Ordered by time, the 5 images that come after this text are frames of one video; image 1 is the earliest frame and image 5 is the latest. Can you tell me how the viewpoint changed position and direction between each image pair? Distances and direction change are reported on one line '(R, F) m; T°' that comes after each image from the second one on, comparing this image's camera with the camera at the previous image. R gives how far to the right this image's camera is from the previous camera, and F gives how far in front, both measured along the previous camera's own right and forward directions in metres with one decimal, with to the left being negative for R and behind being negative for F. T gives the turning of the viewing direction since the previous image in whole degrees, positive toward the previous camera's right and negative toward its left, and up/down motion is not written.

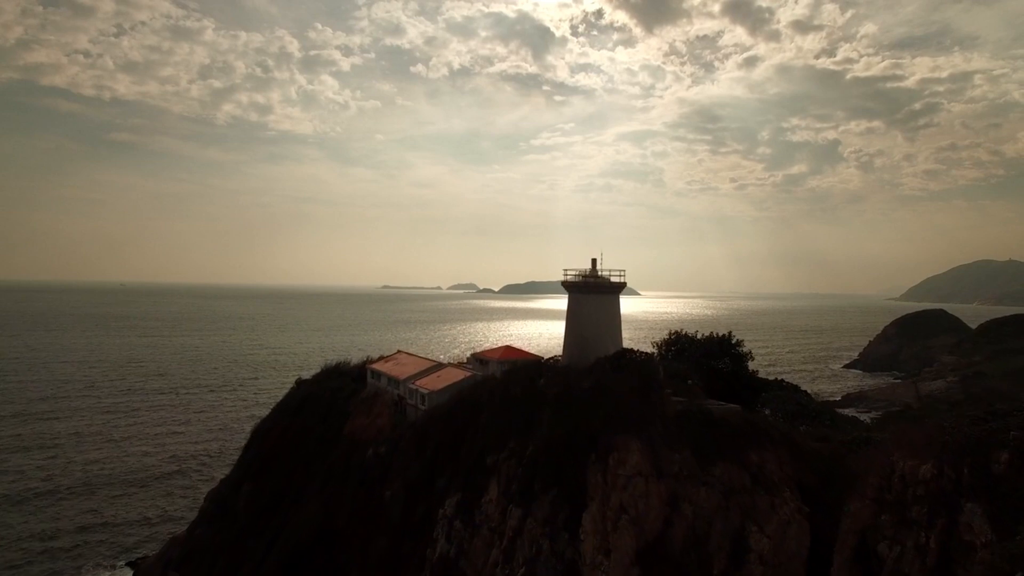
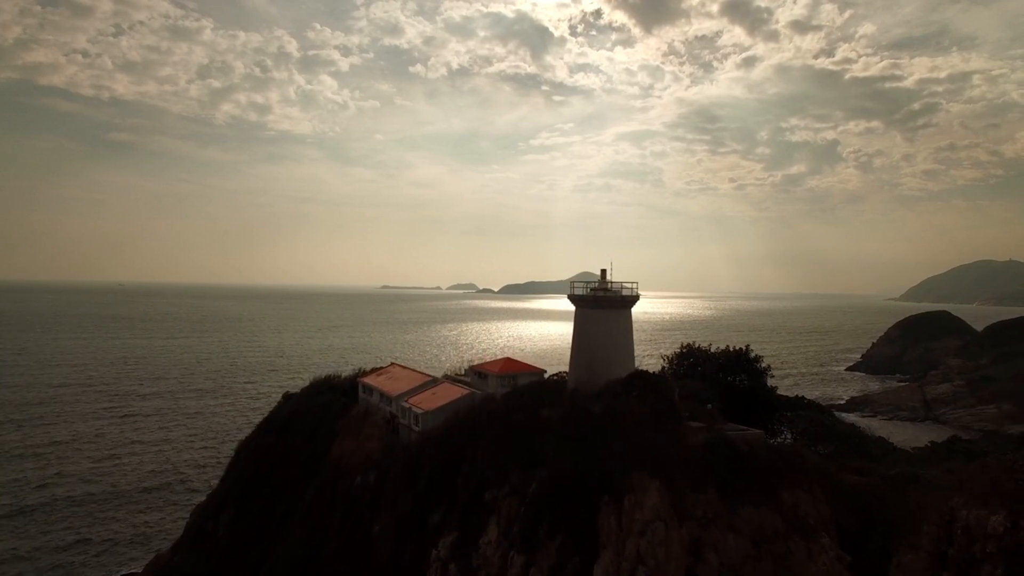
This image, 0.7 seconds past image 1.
(-0.9, 0.0) m; 0°
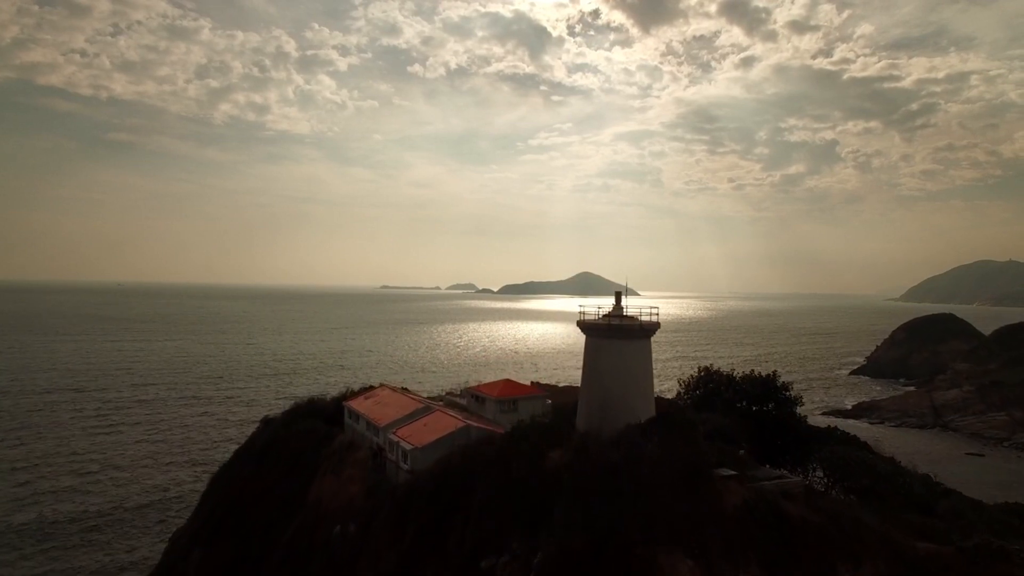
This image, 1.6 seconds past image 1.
(-0.5, +1.2) m; 0°
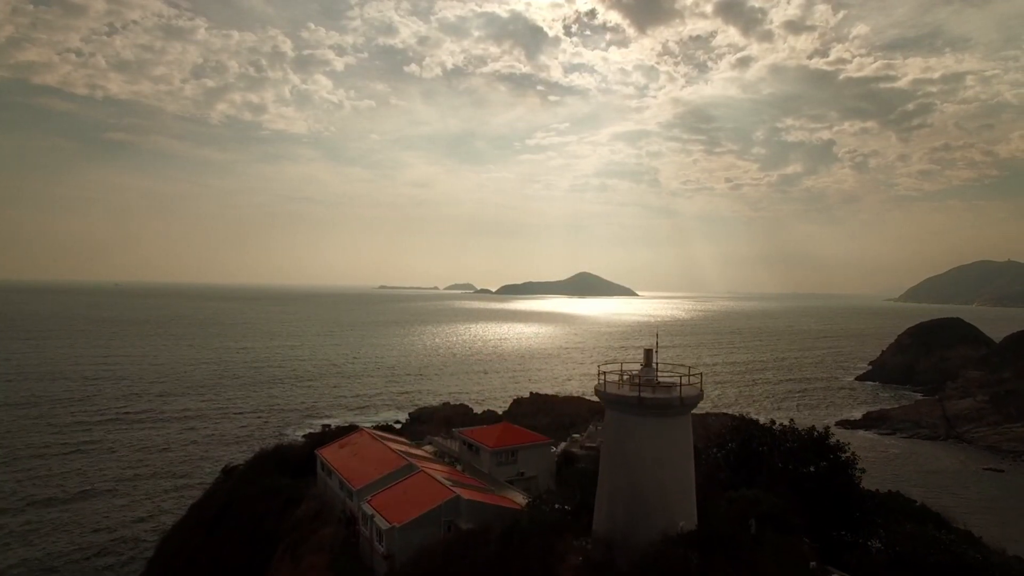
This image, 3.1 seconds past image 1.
(0.0, +2.9) m; 0°
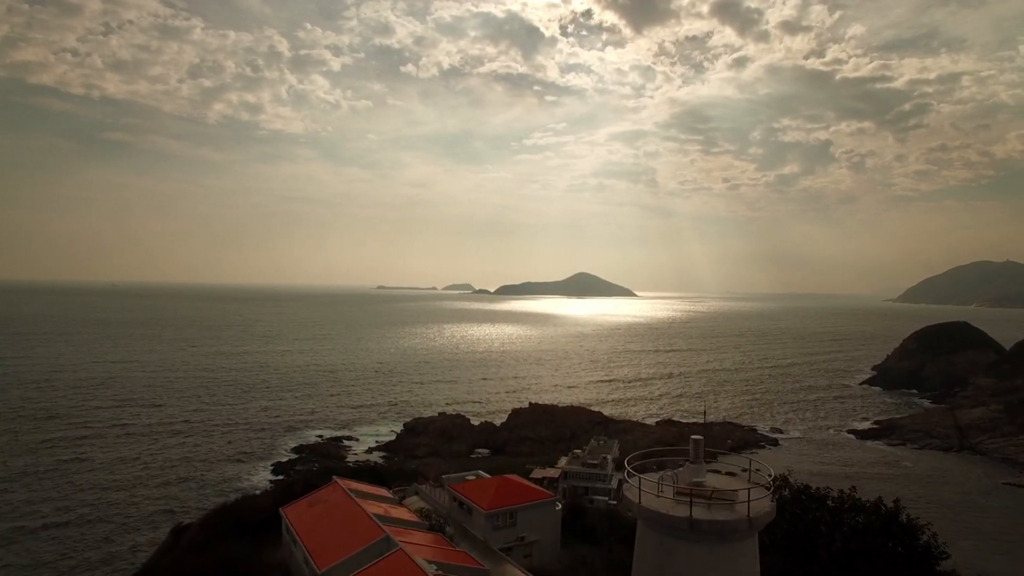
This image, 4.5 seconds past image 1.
(0.0, +2.7) m; 0°
